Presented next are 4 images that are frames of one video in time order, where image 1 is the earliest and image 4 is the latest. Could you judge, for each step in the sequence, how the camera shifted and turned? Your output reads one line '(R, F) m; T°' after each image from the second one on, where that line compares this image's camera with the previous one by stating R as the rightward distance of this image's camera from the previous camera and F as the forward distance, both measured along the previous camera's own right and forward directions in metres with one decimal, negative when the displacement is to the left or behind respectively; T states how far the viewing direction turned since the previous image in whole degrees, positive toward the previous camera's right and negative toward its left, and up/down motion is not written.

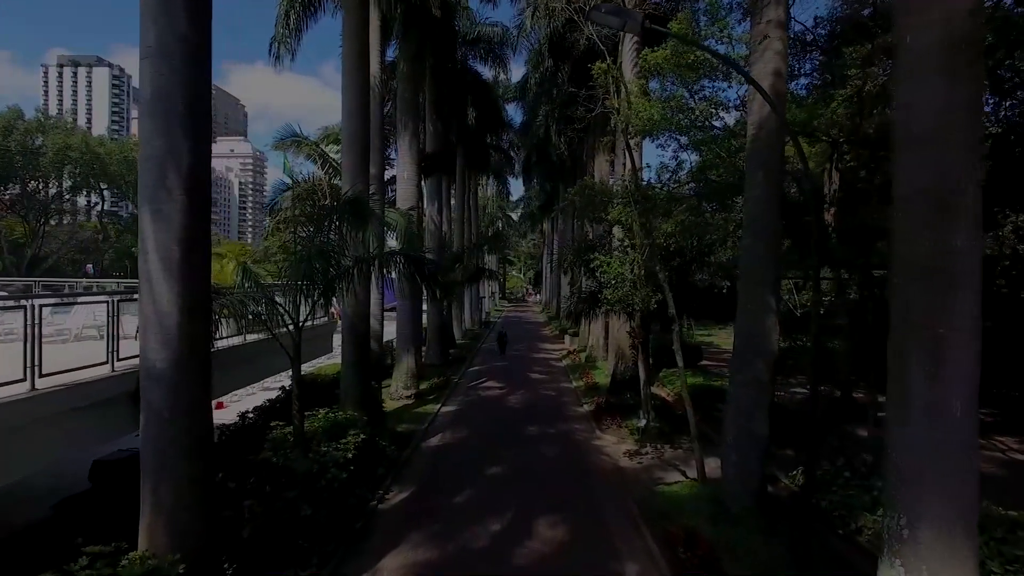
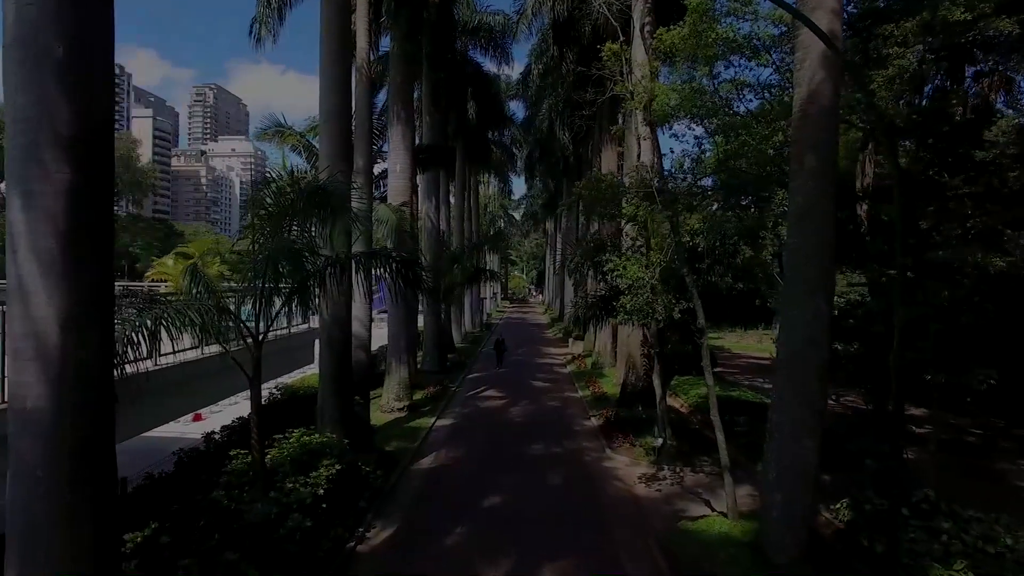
(0.0, +1.2) m; 0°
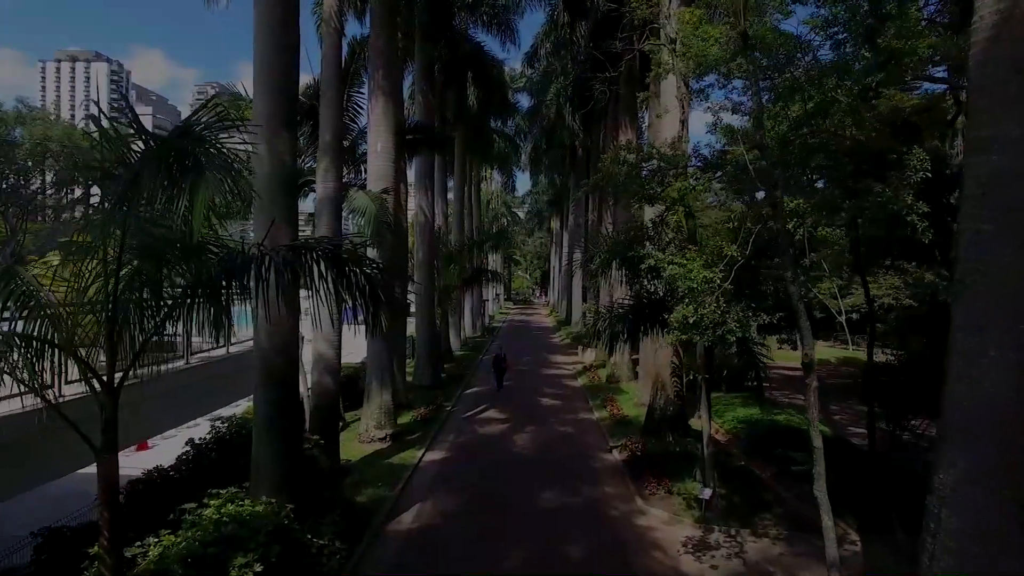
(0.0, +2.4) m; 0°
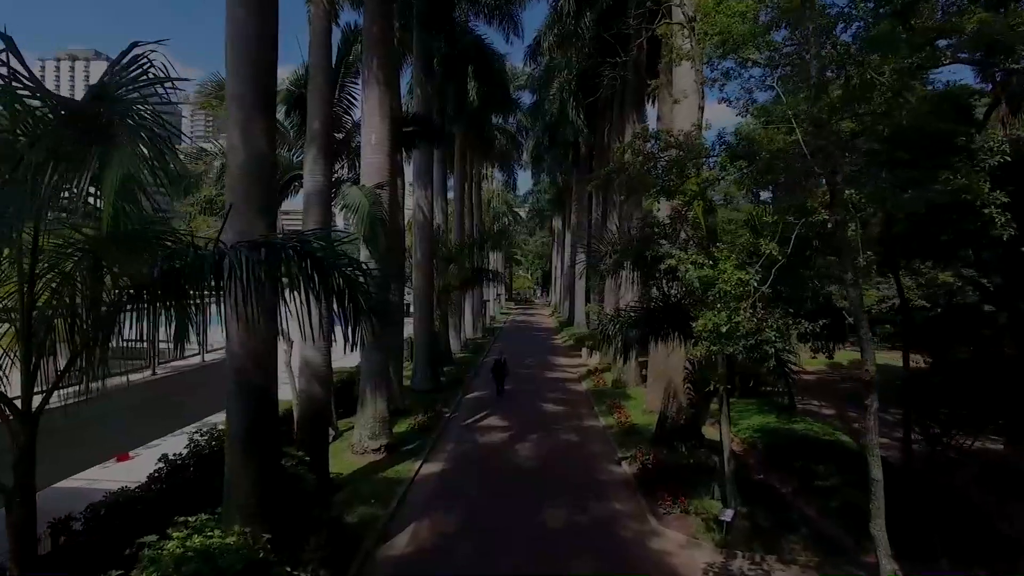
(0.0, +0.7) m; 0°
